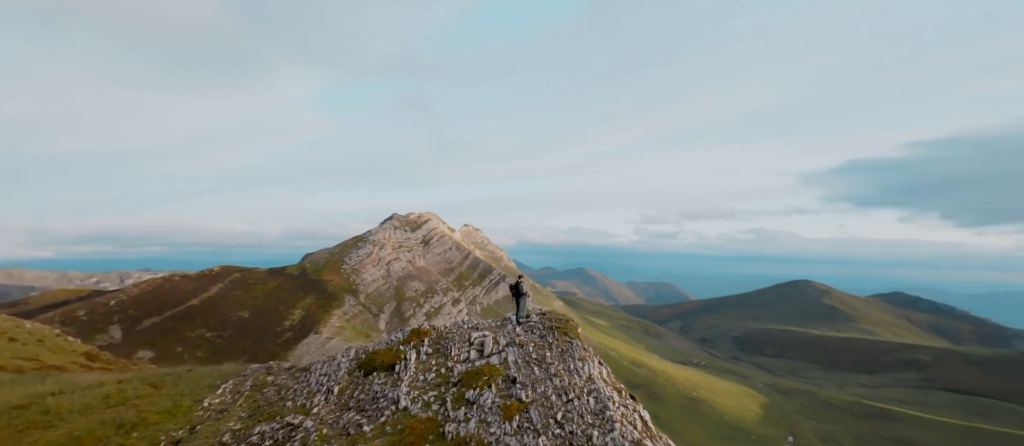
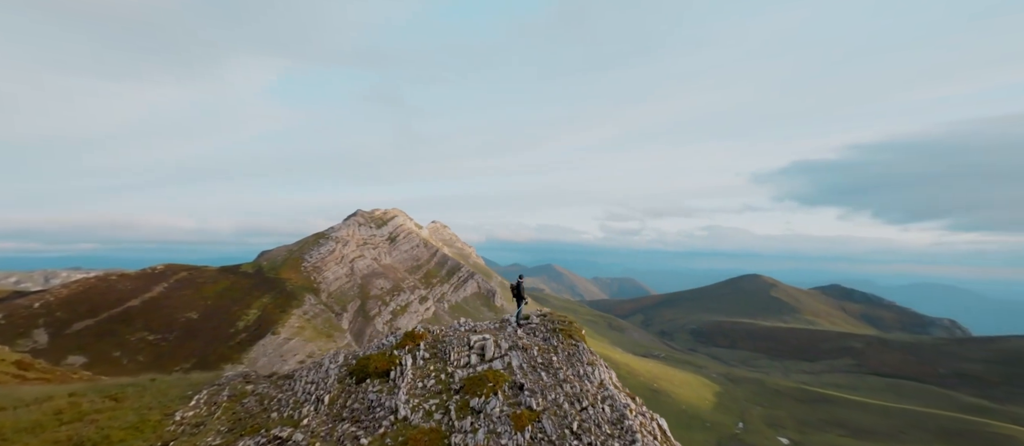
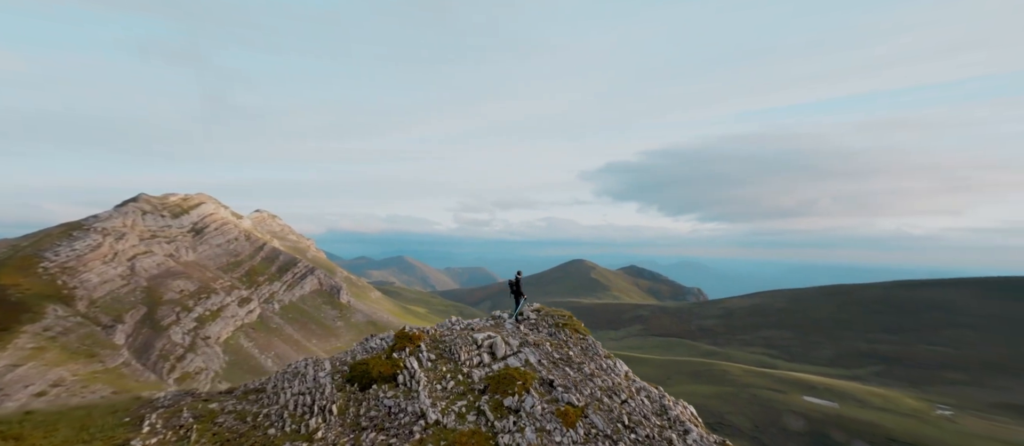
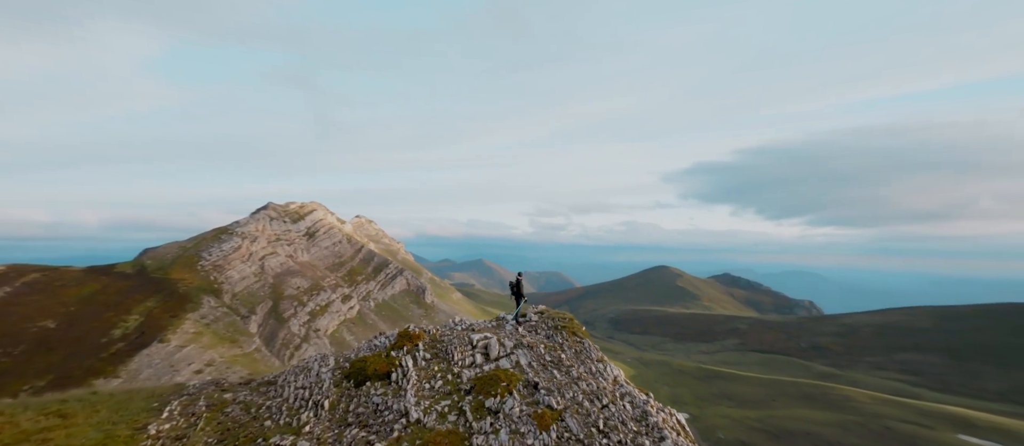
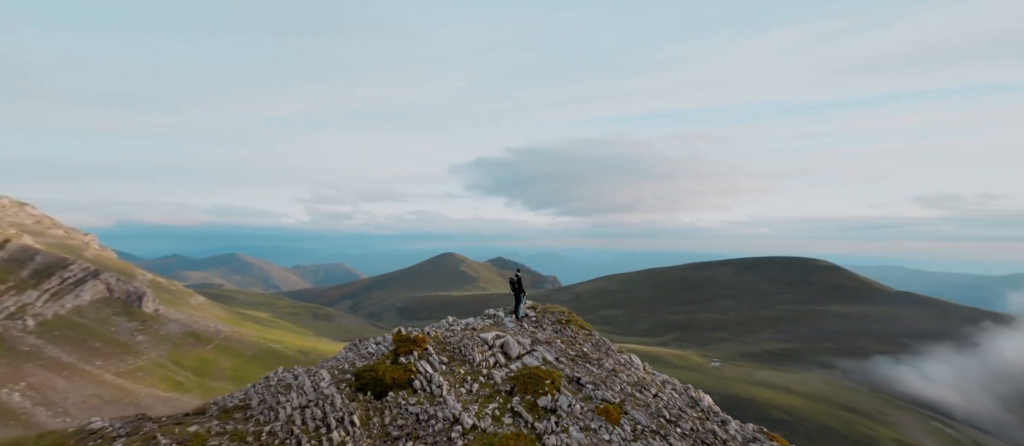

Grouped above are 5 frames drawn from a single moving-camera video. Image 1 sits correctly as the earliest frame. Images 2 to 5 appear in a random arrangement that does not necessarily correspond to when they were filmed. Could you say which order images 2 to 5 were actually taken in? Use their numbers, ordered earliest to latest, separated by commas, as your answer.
2, 4, 3, 5
